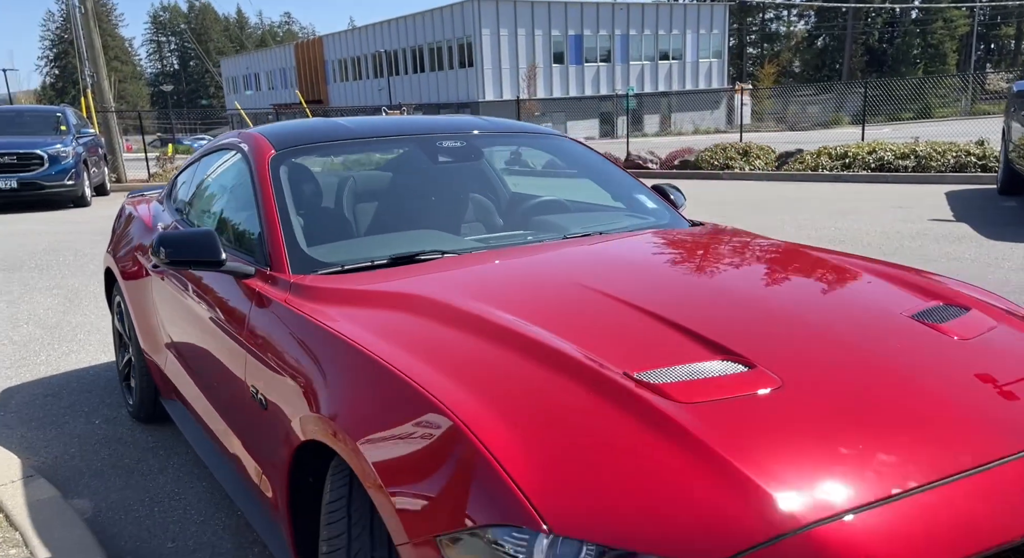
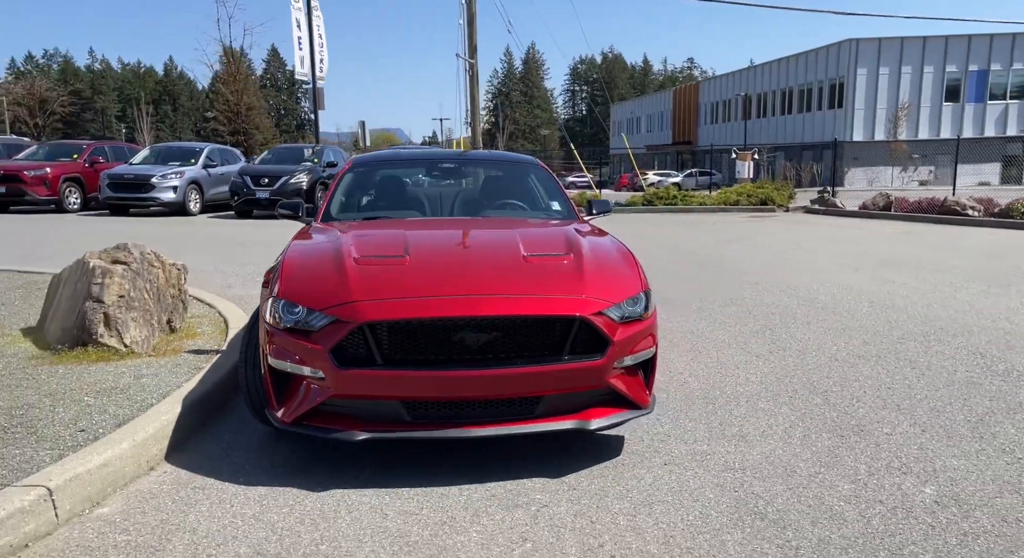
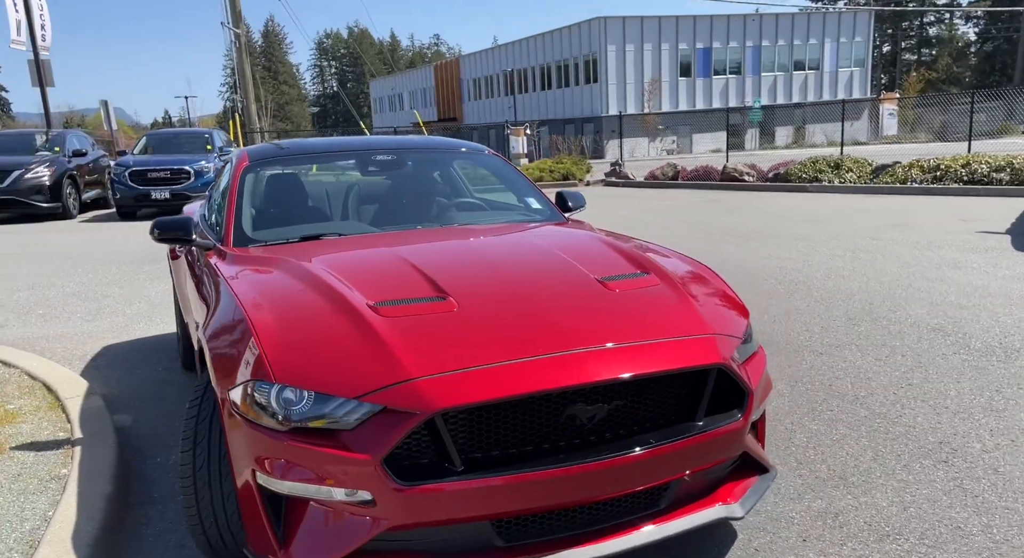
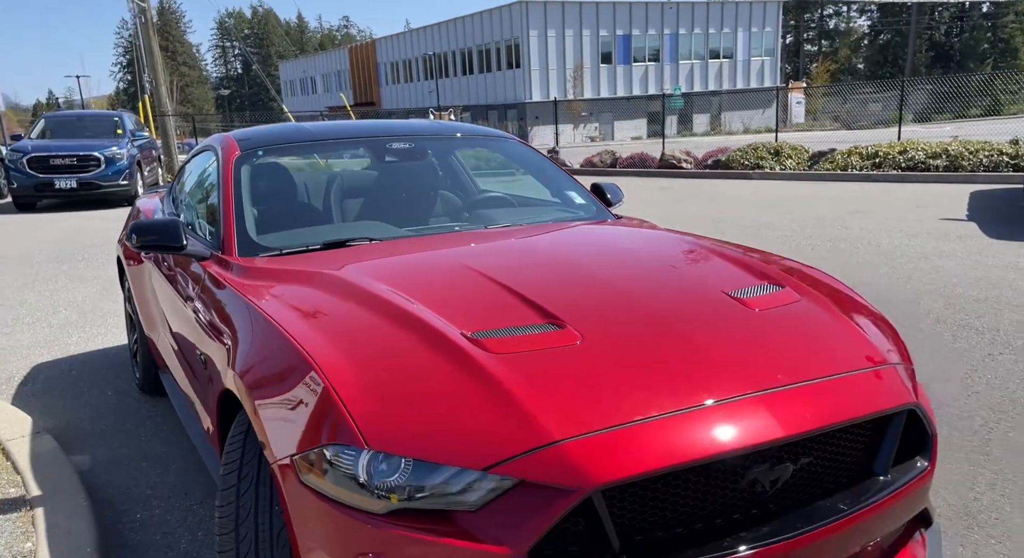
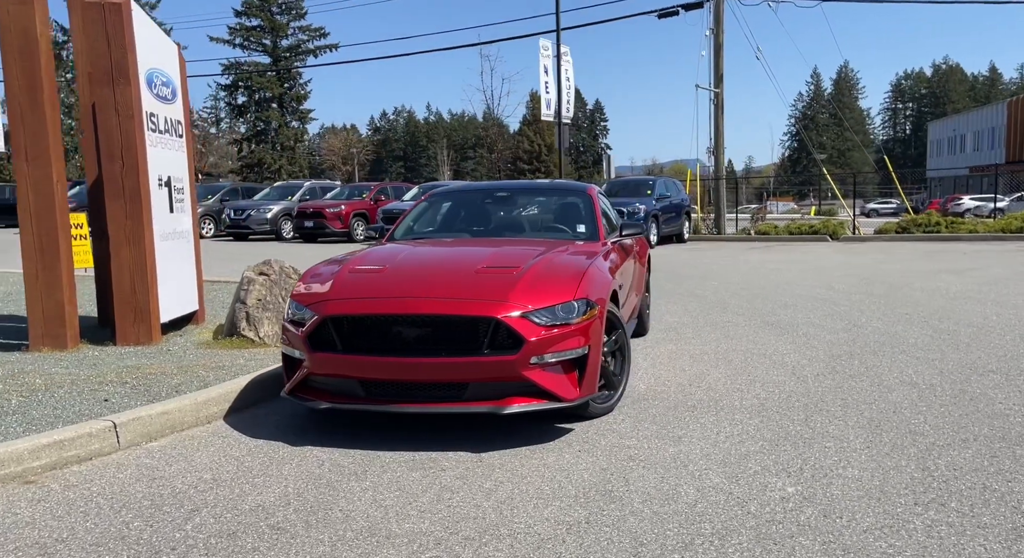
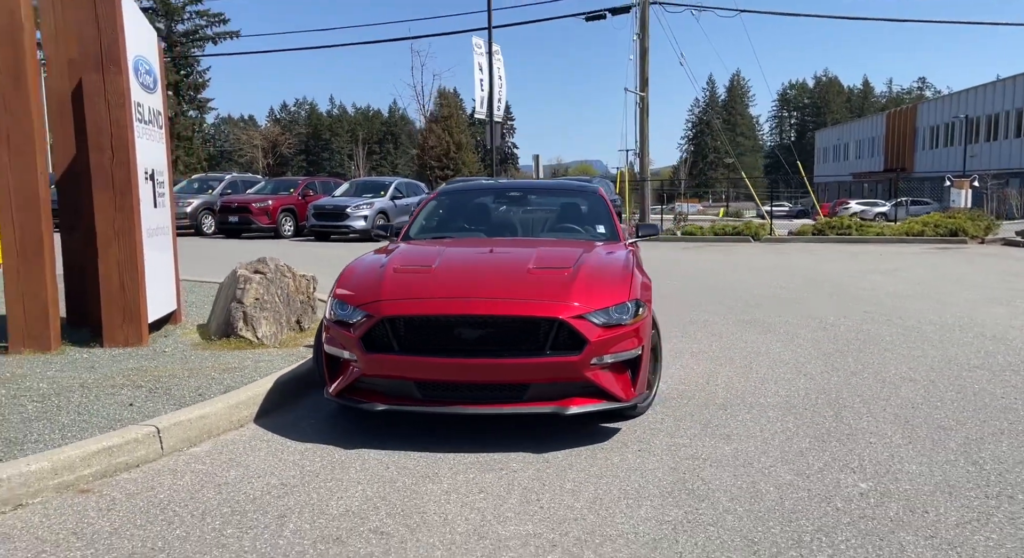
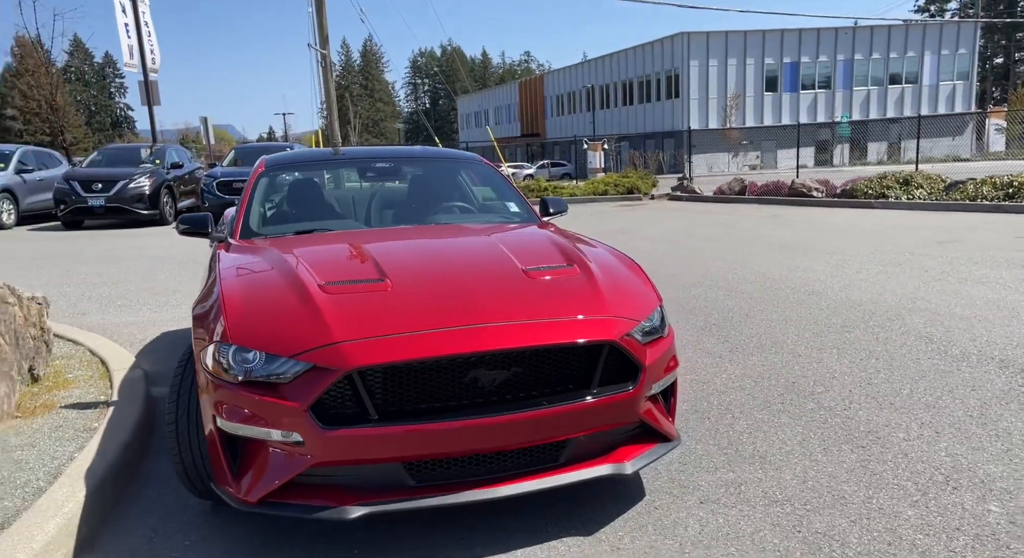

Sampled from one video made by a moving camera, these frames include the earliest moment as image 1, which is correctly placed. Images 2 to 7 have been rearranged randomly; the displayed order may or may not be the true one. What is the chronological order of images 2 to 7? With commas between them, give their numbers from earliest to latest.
4, 3, 7, 2, 6, 5
